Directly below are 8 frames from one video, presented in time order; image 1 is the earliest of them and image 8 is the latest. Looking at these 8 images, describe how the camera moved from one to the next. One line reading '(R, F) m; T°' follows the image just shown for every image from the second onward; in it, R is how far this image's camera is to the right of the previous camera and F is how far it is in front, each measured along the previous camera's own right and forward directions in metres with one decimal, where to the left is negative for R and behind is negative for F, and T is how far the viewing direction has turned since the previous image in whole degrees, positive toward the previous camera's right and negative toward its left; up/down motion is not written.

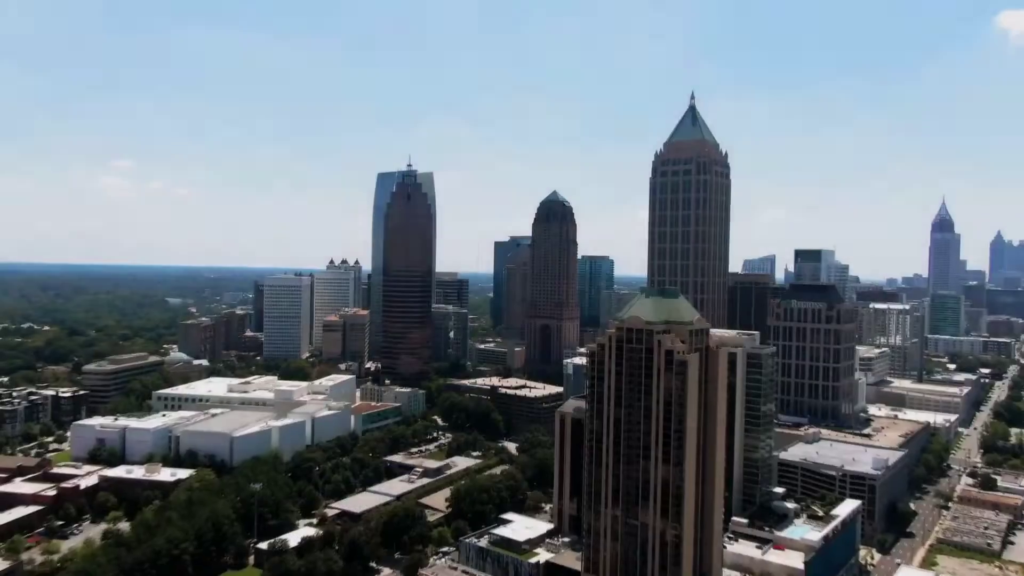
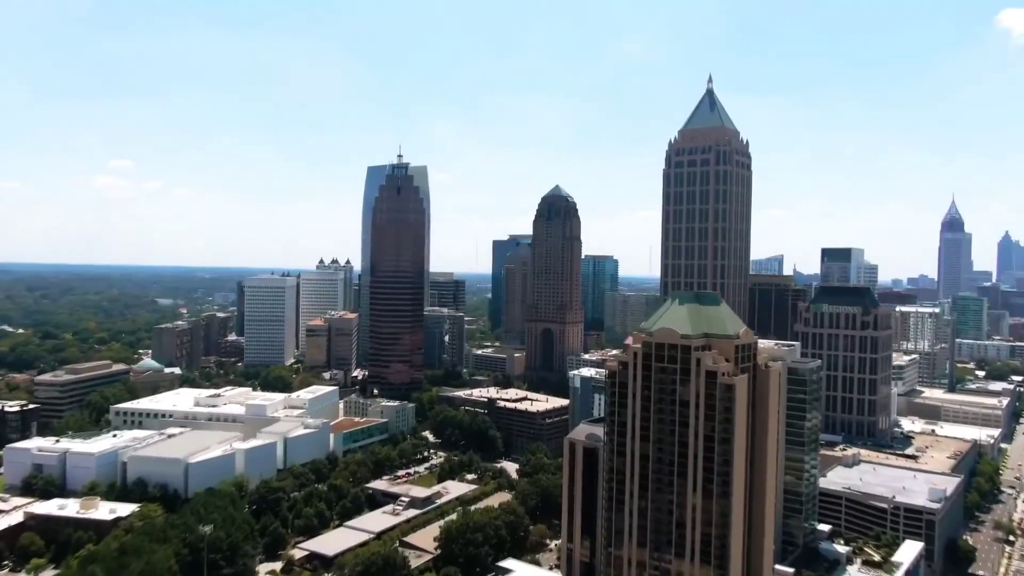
(-0.1, +11.0) m; 0°
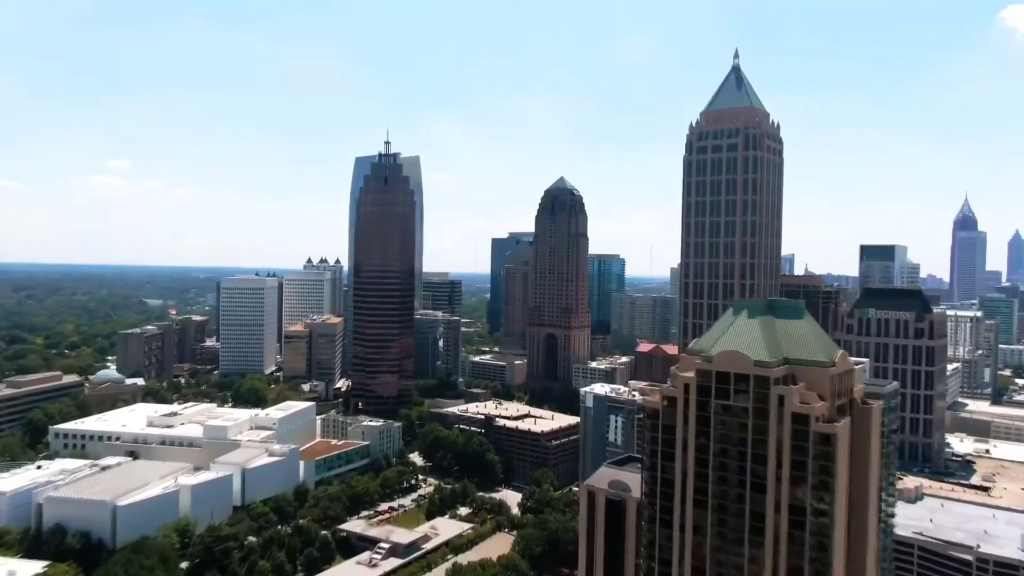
(-0.1, +12.7) m; 0°
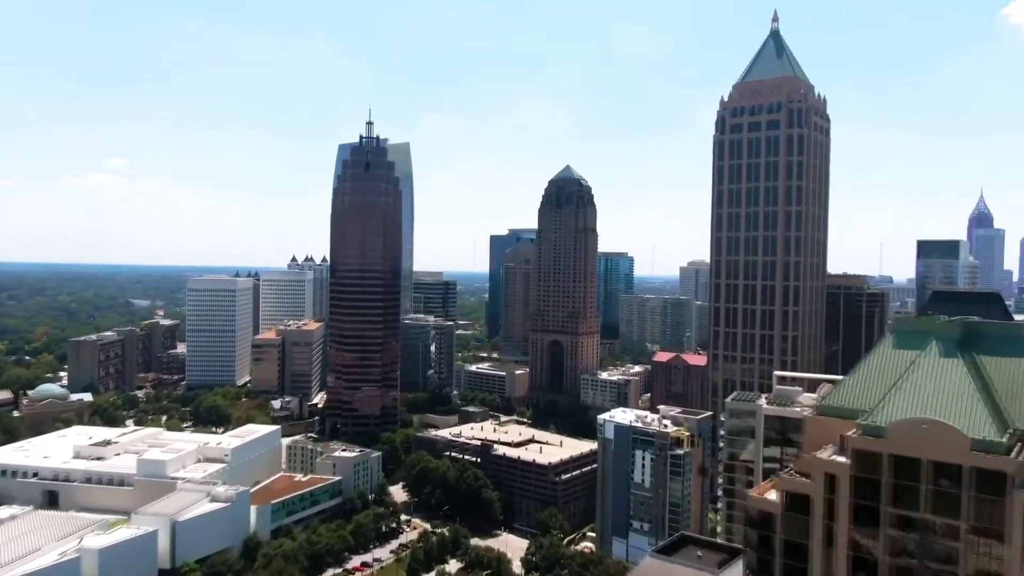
(-0.1, +14.3) m; 0°
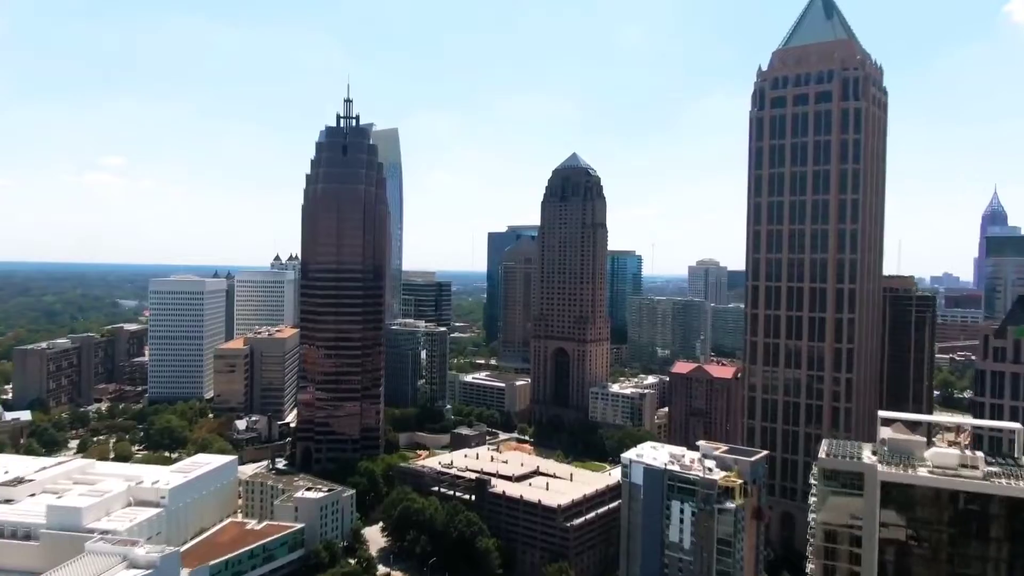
(-0.1, +12.7) m; 0°
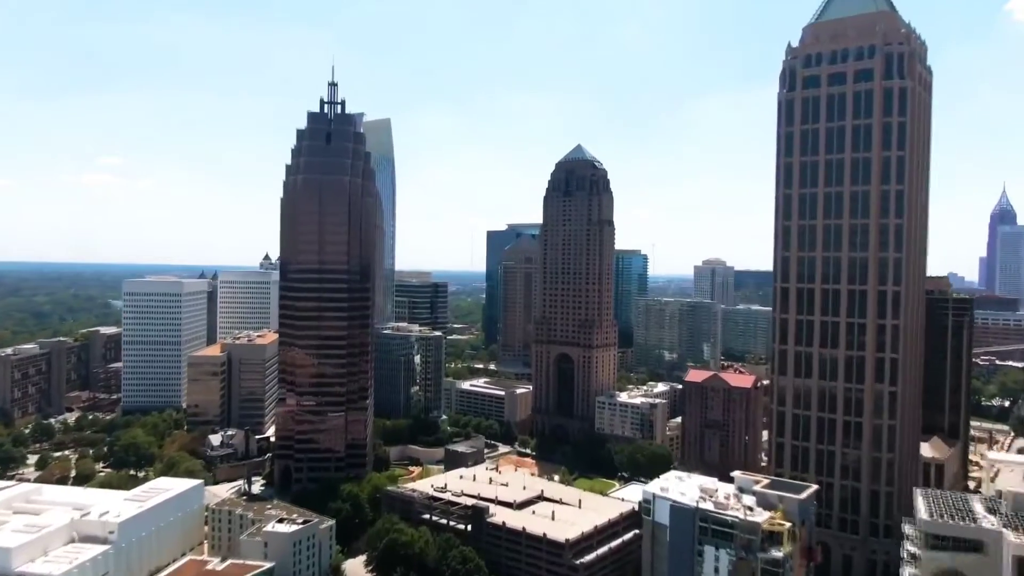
(-0.1, +7.4) m; 0°
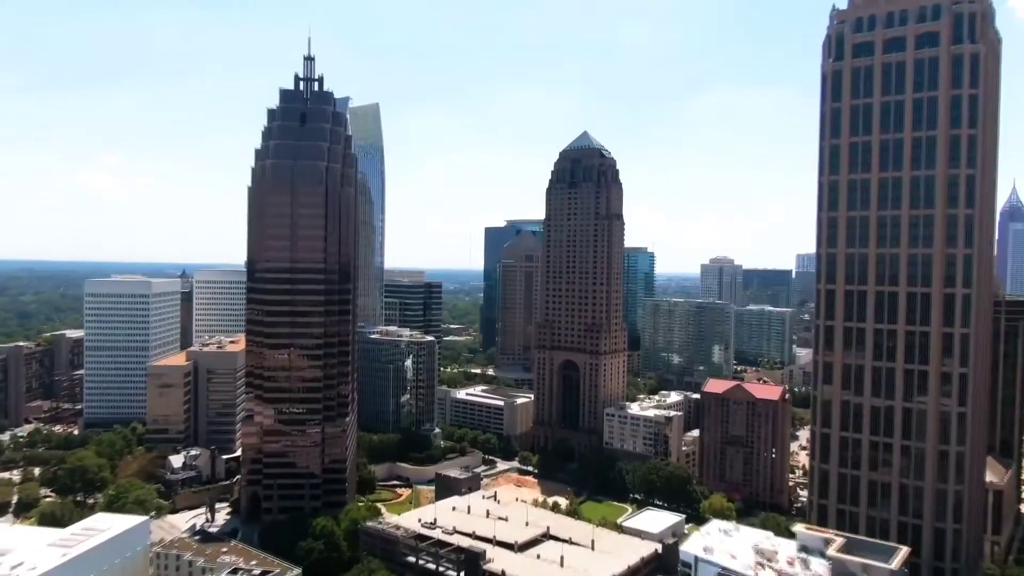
(-0.1, +8.9) m; 0°
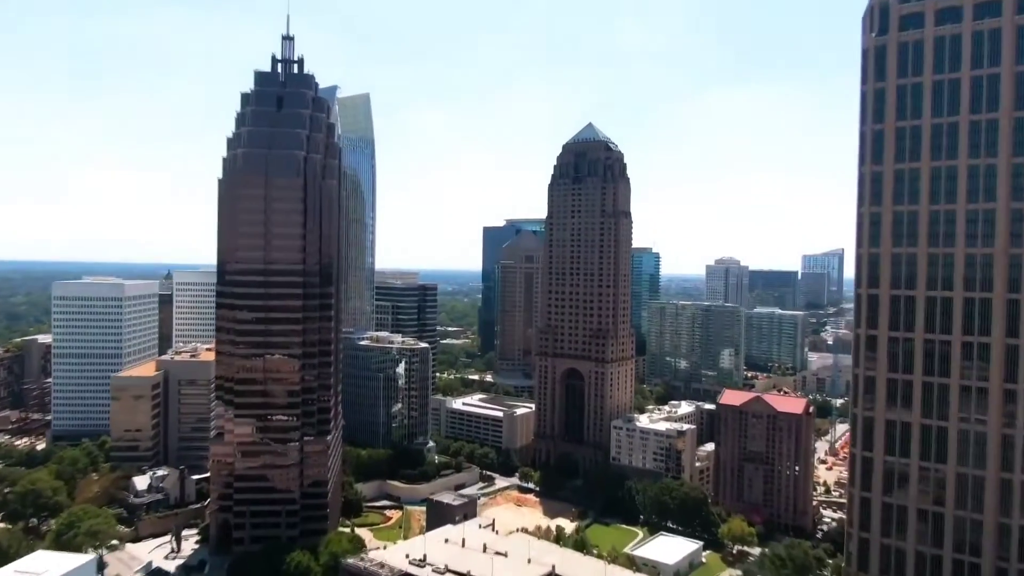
(-0.1, +6.4) m; 0°
